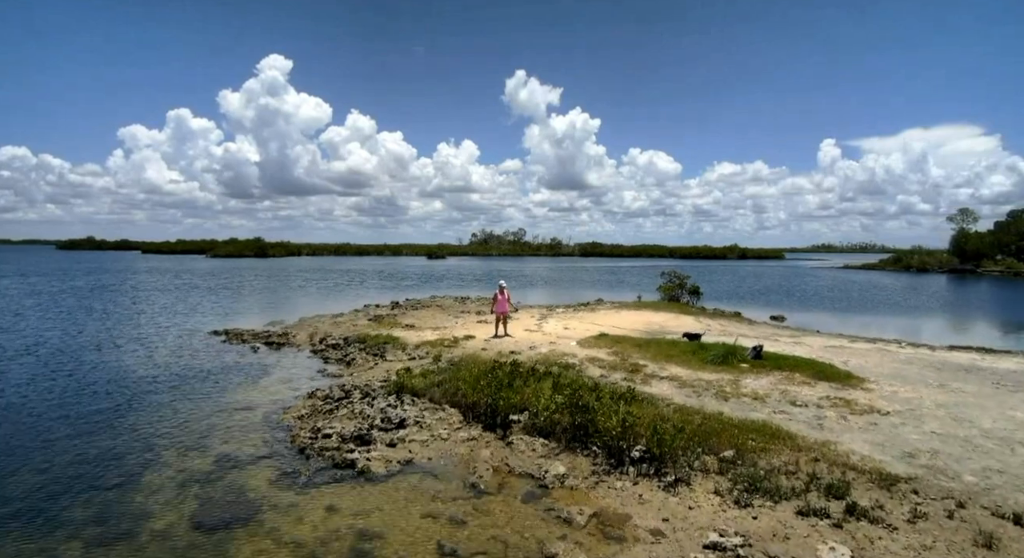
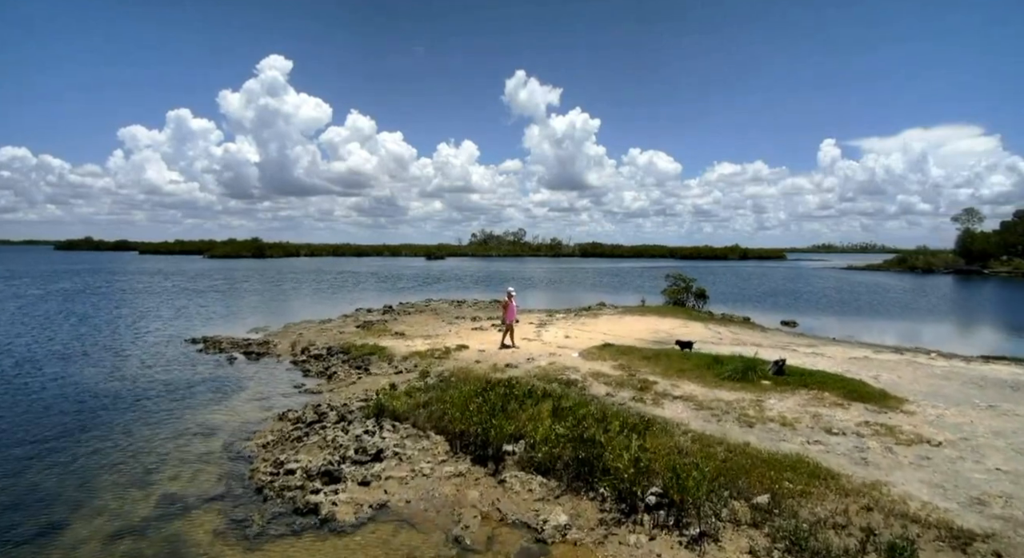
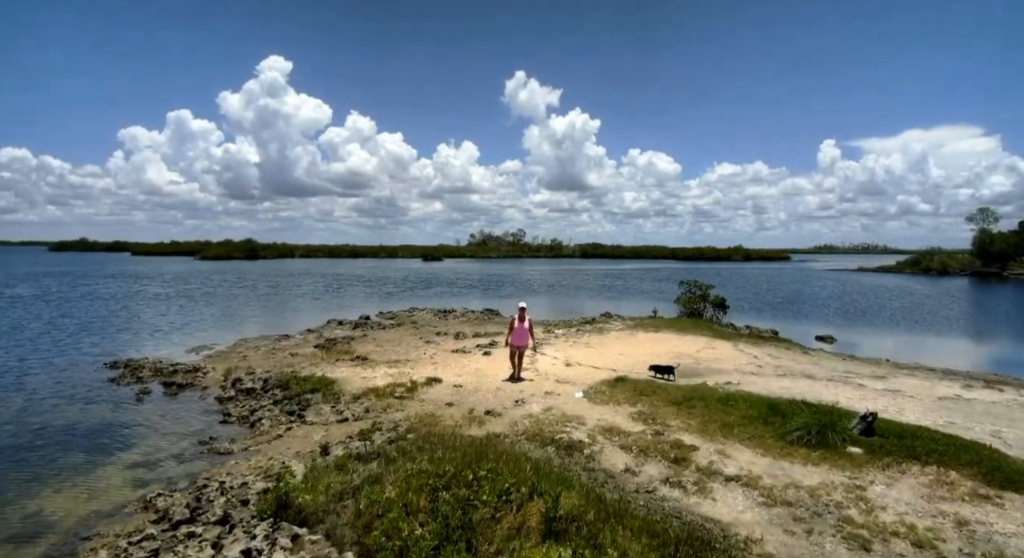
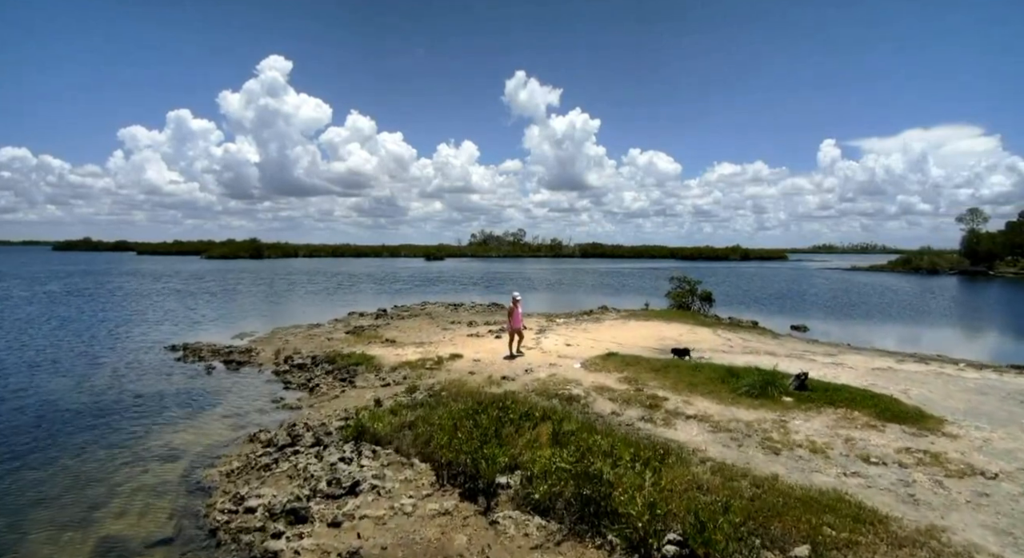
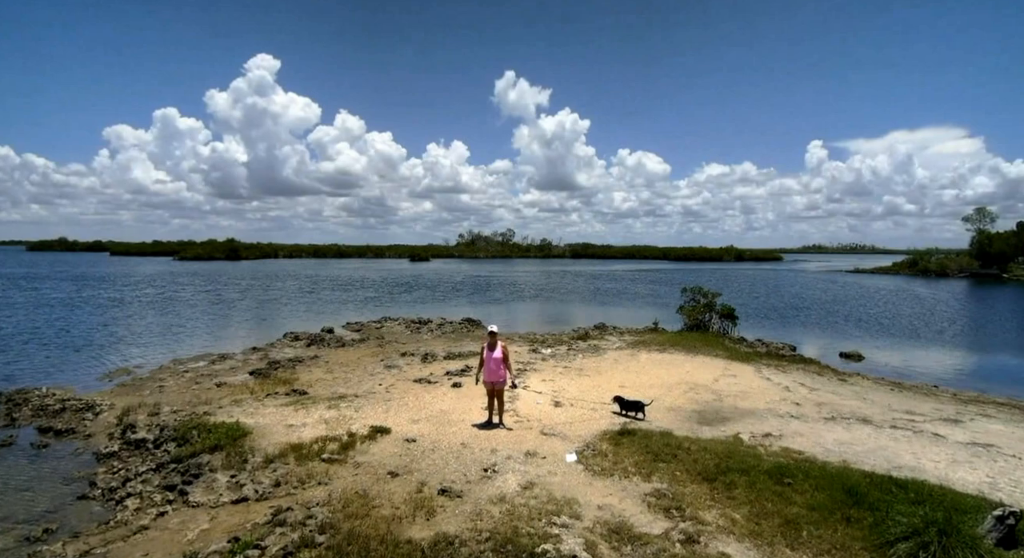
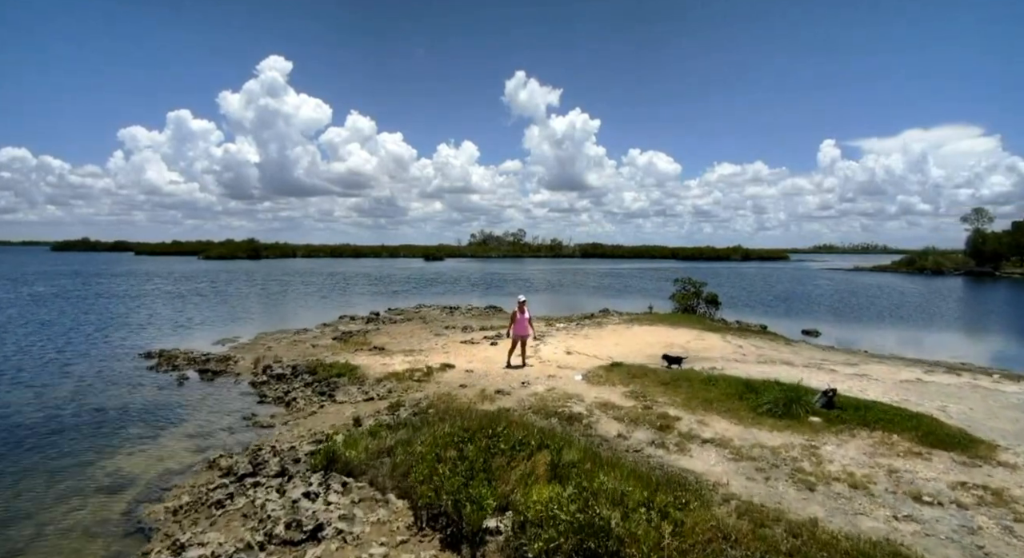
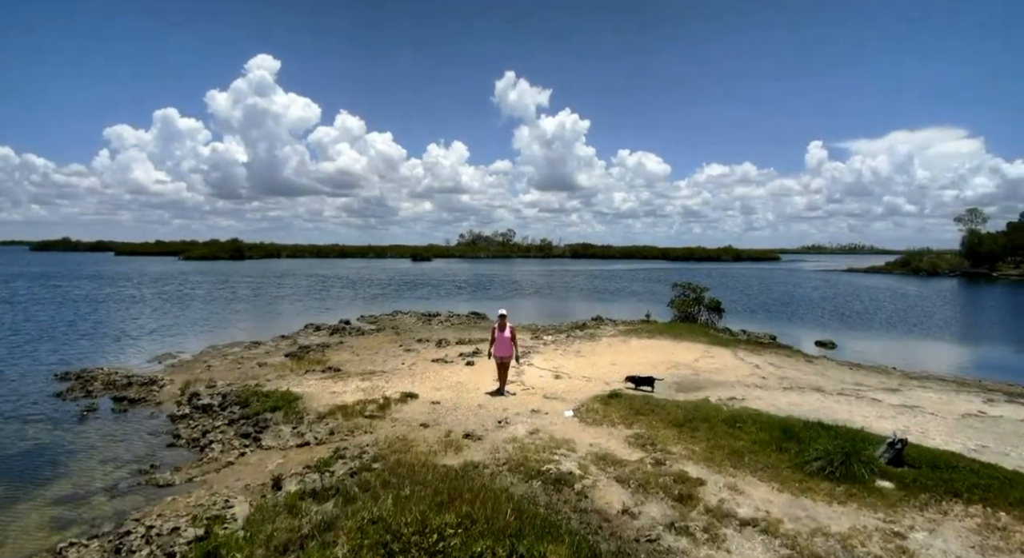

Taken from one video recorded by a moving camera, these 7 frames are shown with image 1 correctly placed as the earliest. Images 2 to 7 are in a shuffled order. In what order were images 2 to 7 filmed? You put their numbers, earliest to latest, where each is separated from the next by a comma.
2, 4, 6, 3, 7, 5
